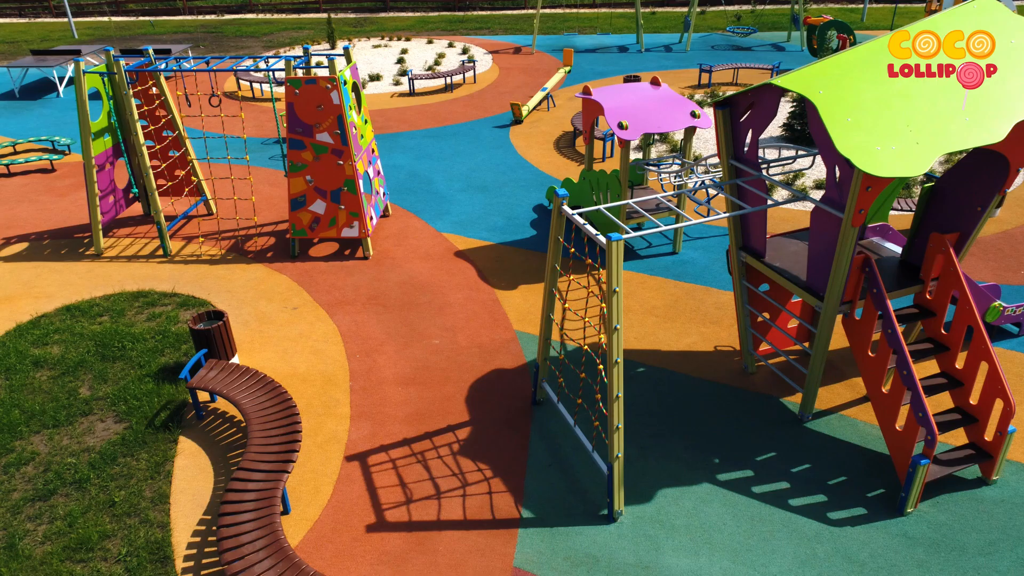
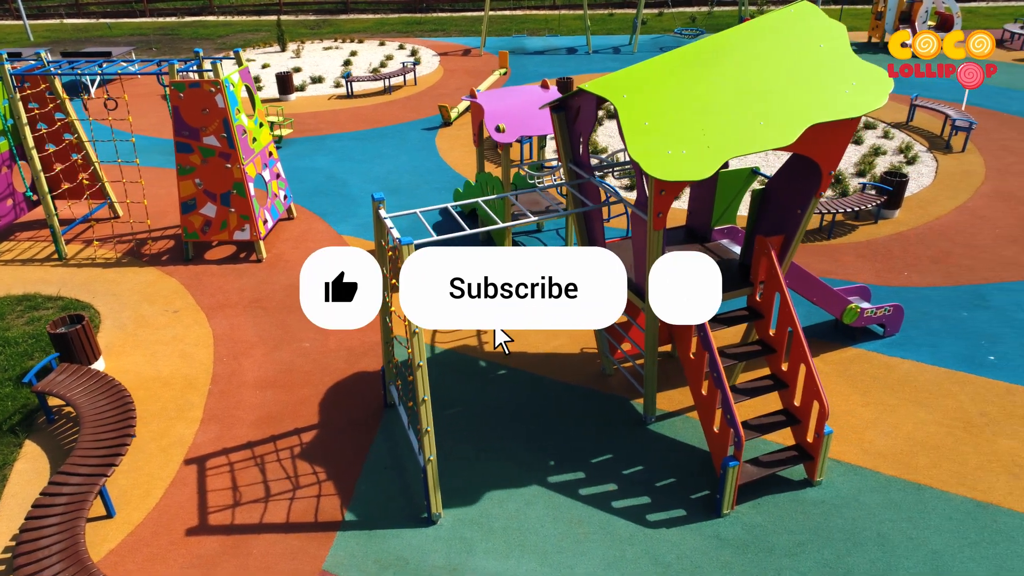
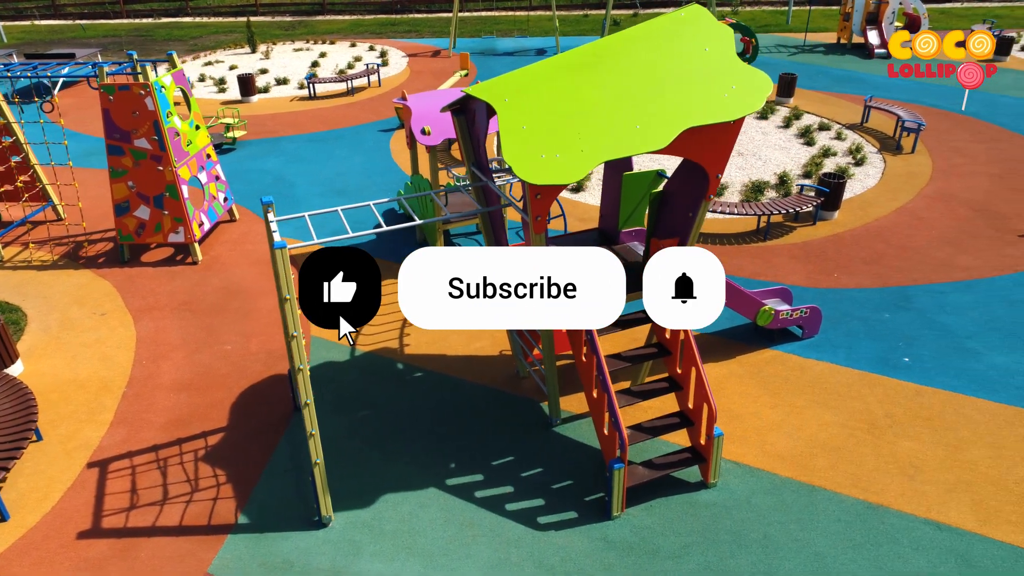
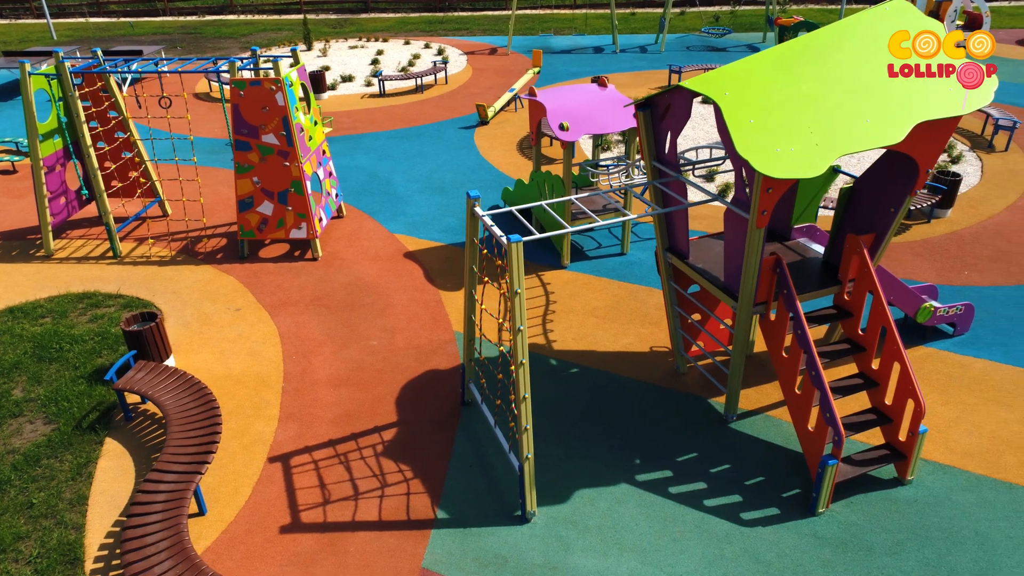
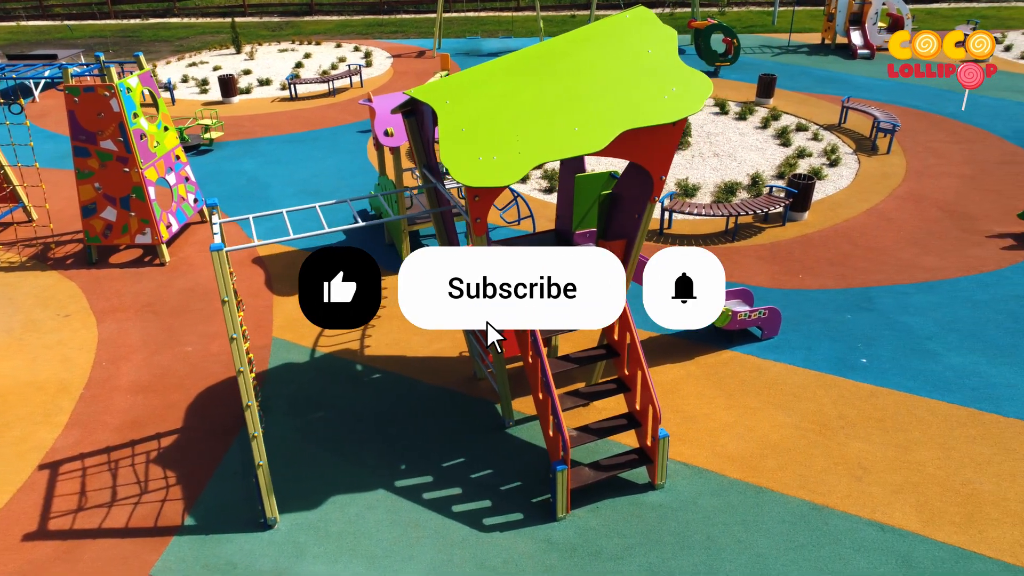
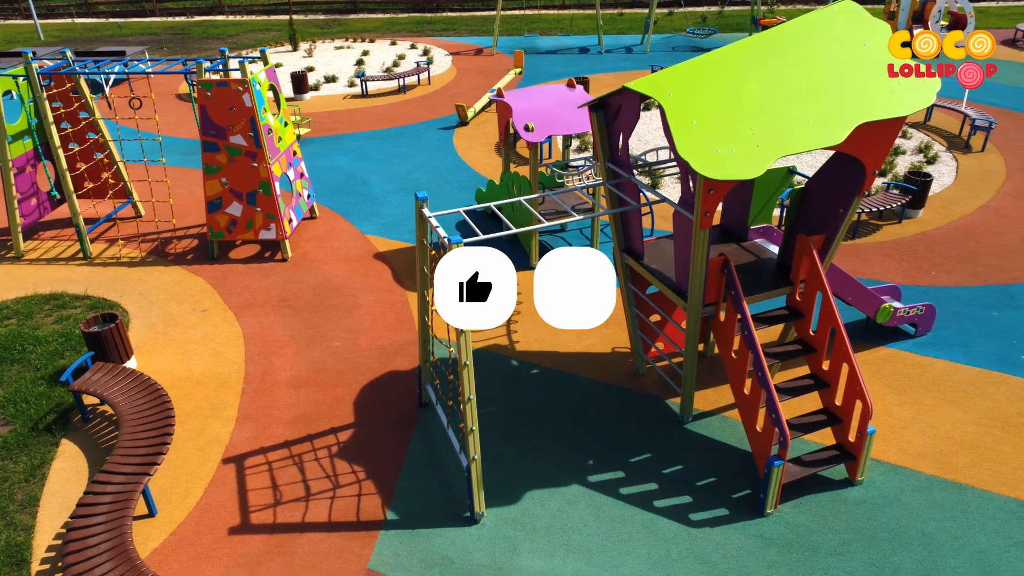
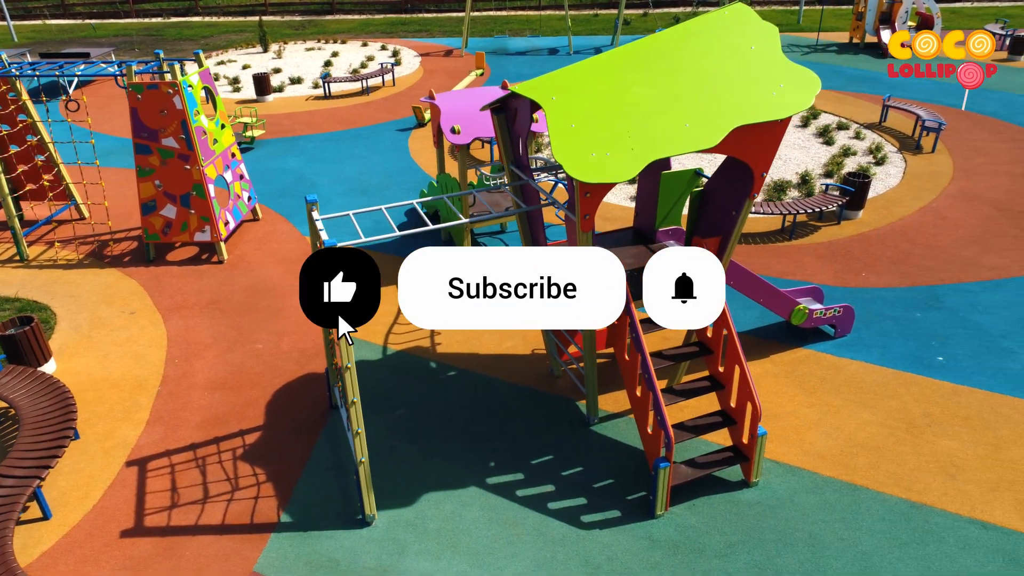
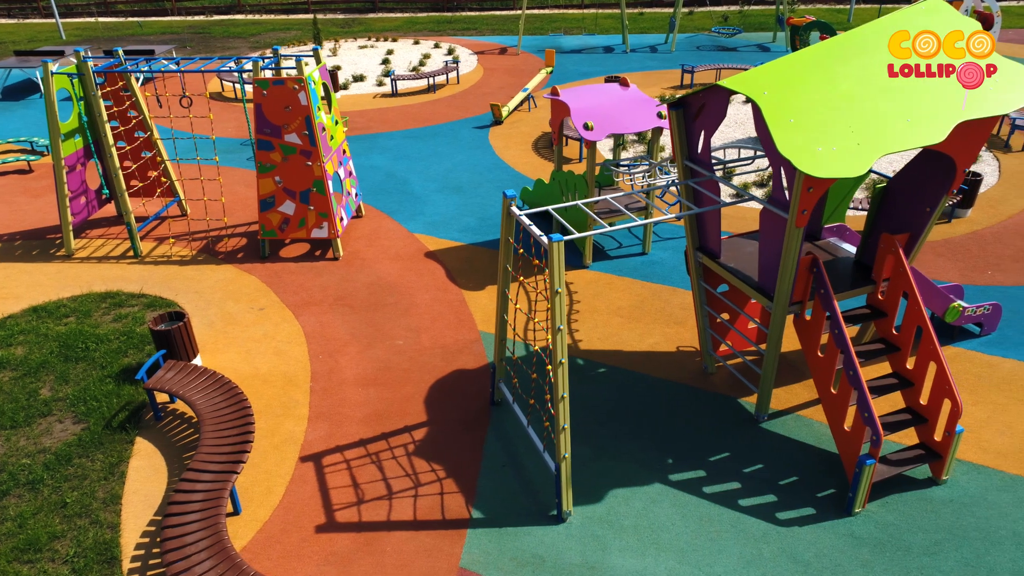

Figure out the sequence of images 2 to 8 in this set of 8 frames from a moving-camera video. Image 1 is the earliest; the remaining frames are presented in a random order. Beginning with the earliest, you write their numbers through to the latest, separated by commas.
8, 4, 6, 2, 7, 3, 5
